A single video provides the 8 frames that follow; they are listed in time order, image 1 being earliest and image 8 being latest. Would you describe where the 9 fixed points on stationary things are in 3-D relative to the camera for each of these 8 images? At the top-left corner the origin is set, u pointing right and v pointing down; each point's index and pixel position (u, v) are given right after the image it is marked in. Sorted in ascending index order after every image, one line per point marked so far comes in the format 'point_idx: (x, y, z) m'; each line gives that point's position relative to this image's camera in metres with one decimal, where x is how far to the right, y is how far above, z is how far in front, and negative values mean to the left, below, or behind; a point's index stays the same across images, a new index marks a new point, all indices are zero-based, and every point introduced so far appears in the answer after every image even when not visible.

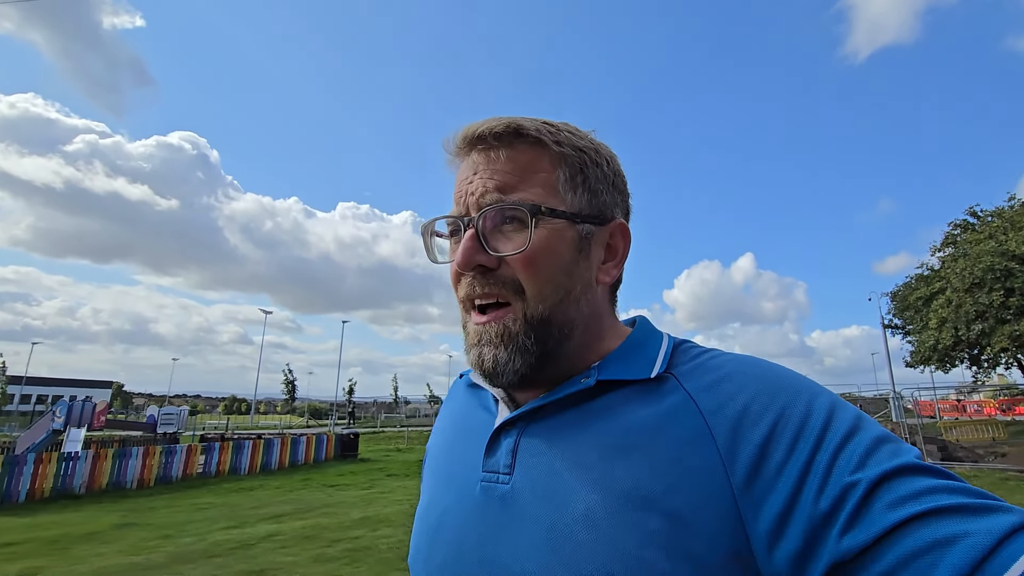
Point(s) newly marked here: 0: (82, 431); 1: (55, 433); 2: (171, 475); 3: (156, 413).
0: (-8.2, -2.8, +10.1) m
1: (-8.7, -2.8, +9.9) m
2: (-5.7, -3.1, +8.6) m
3: (-8.2, -2.9, +11.8) m
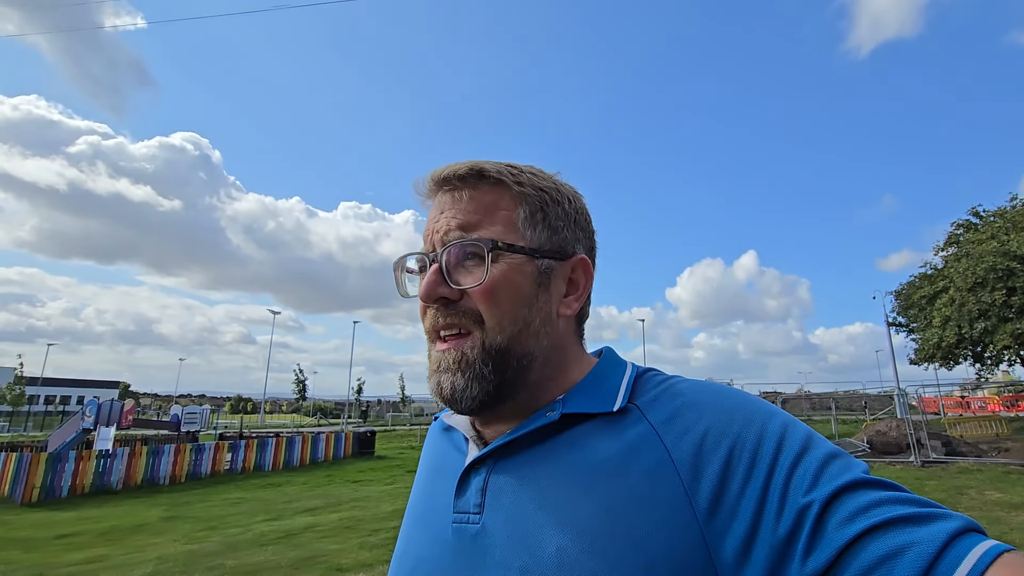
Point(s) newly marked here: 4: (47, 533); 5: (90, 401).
0: (-7.9, -2.9, +10.4) m
1: (-8.4, -2.9, +10.3) m
2: (-5.4, -3.2, +8.9) m
3: (-7.9, -2.9, +12.1) m
4: (-4.6, -2.5, +5.1) m
5: (-8.6, -2.4, +10.6) m
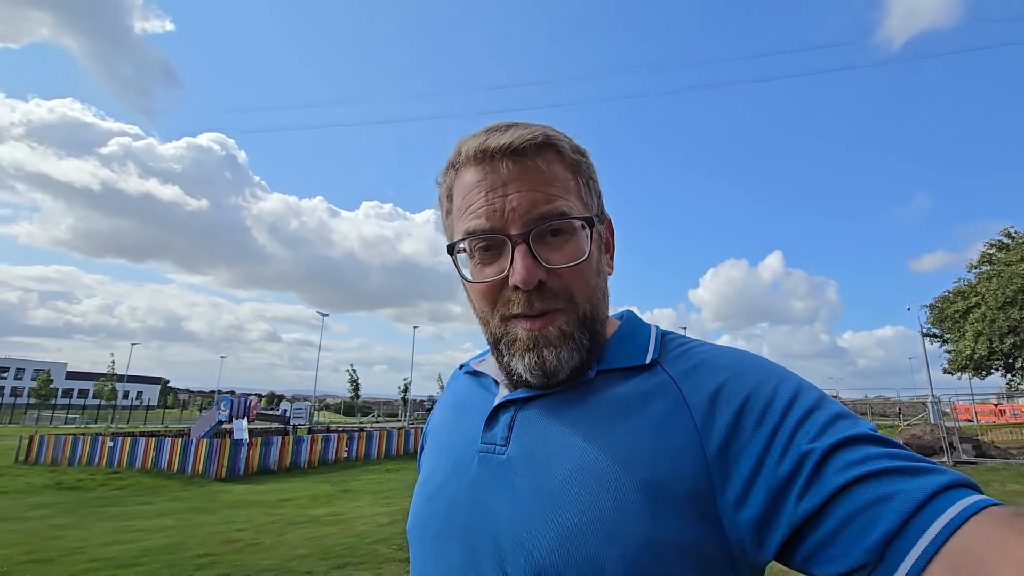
0: (-6.3, -3.2, +12.2) m
1: (-6.8, -3.2, +12.1) m
2: (-3.8, -3.5, +10.5) m
3: (-6.2, -3.3, +13.9) m
4: (-3.2, -2.8, +6.7) m
5: (-7.0, -2.7, +12.4) m
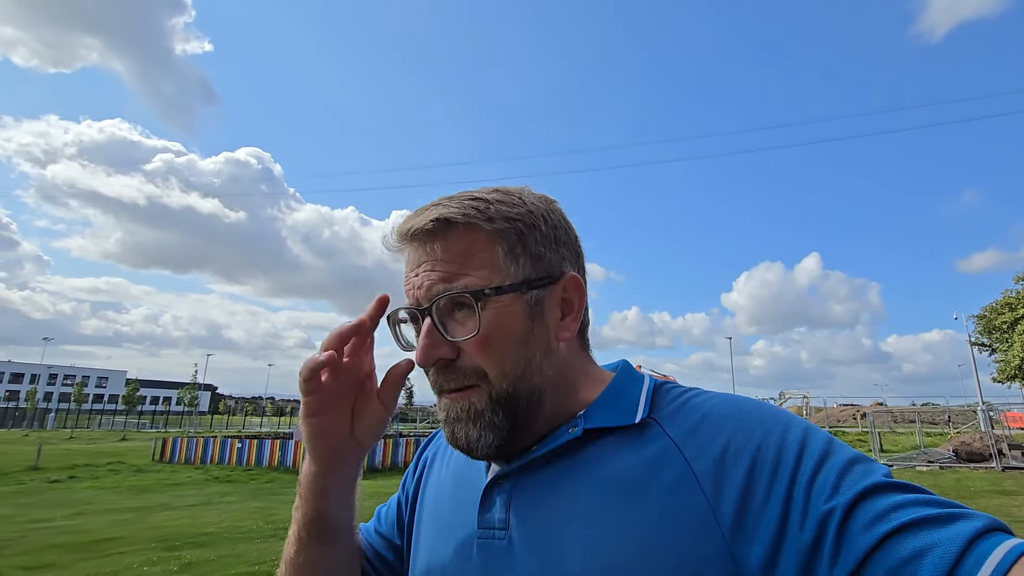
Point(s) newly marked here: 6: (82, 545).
0: (-4.6, -3.7, +13.7) m
1: (-5.1, -3.7, +13.6) m
2: (-2.2, -4.0, +11.9) m
3: (-4.3, -3.8, +15.4) m
4: (-1.8, -3.2, +8.1) m
5: (-5.3, -3.3, +14.0) m
6: (-3.8, -2.3, +4.6) m
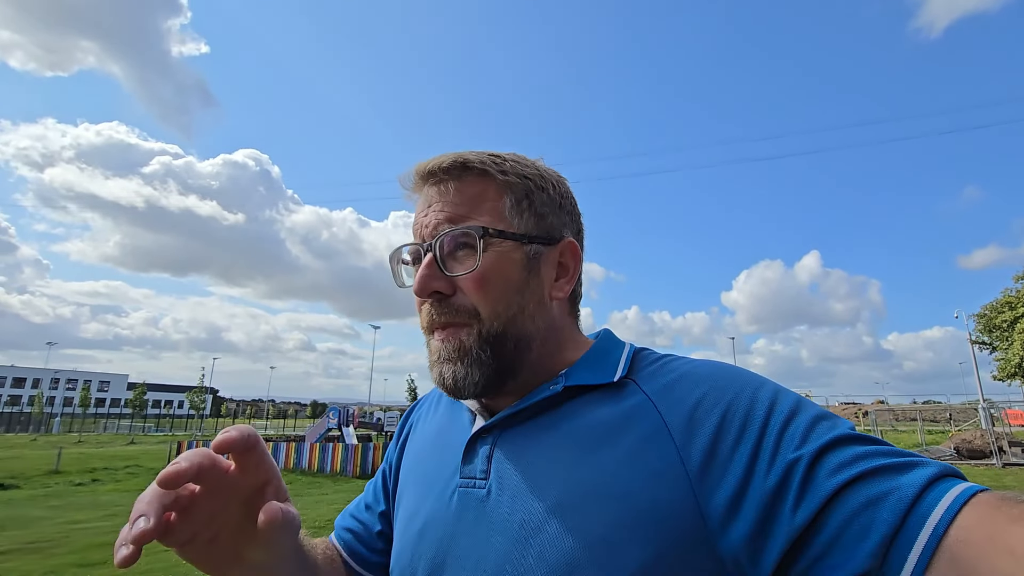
0: (-4.4, -3.9, +13.9) m
1: (-4.9, -3.8, +13.8) m
2: (-2.0, -4.1, +12.1) m
3: (-4.1, -3.9, +15.6) m
4: (-1.6, -3.3, +8.3) m
5: (-5.0, -3.4, +14.2) m
6: (-3.6, -2.4, +4.8) m
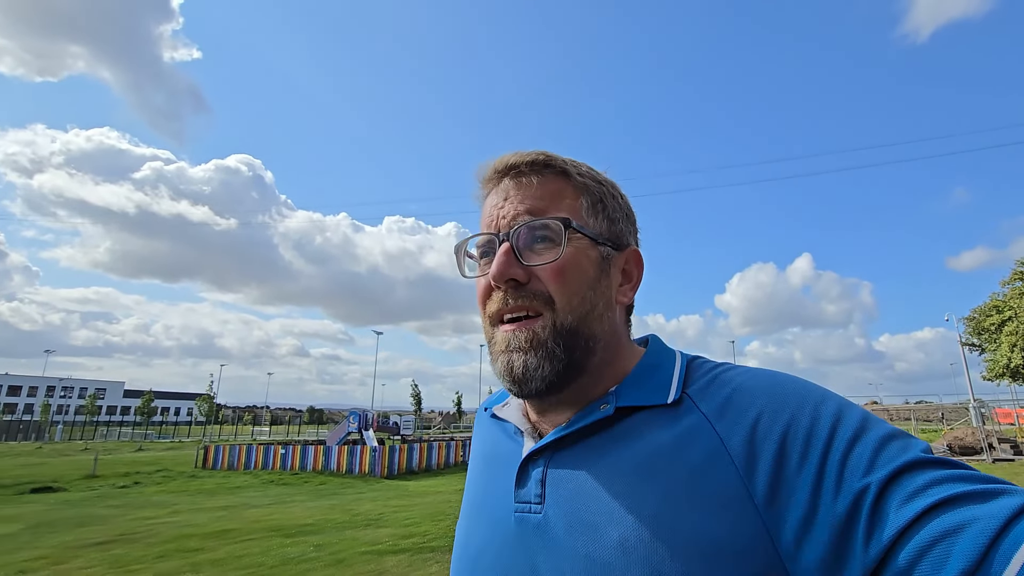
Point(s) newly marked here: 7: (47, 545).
0: (-4.0, -4.1, +14.4) m
1: (-4.5, -4.1, +14.3) m
2: (-1.6, -4.3, +12.7) m
3: (-3.8, -4.2, +16.1) m
4: (-1.2, -3.5, +8.9) m
5: (-4.7, -3.7, +14.7) m
6: (-3.1, -2.6, +5.4) m
7: (-4.6, -2.6, +5.1) m
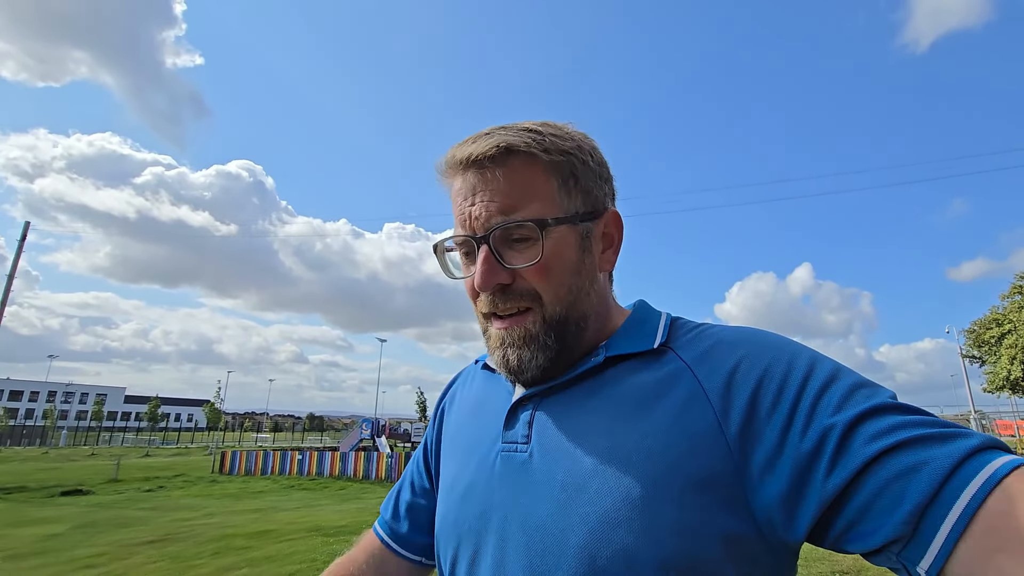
0: (-3.7, -4.4, +14.7) m
1: (-4.2, -4.3, +14.6) m
2: (-1.3, -4.6, +12.9) m
3: (-3.5, -4.5, +16.4) m
4: (-0.9, -3.7, +9.1) m
5: (-4.4, -3.9, +15.0) m
6: (-2.8, -2.7, +5.7) m
7: (-4.3, -2.7, +5.4) m
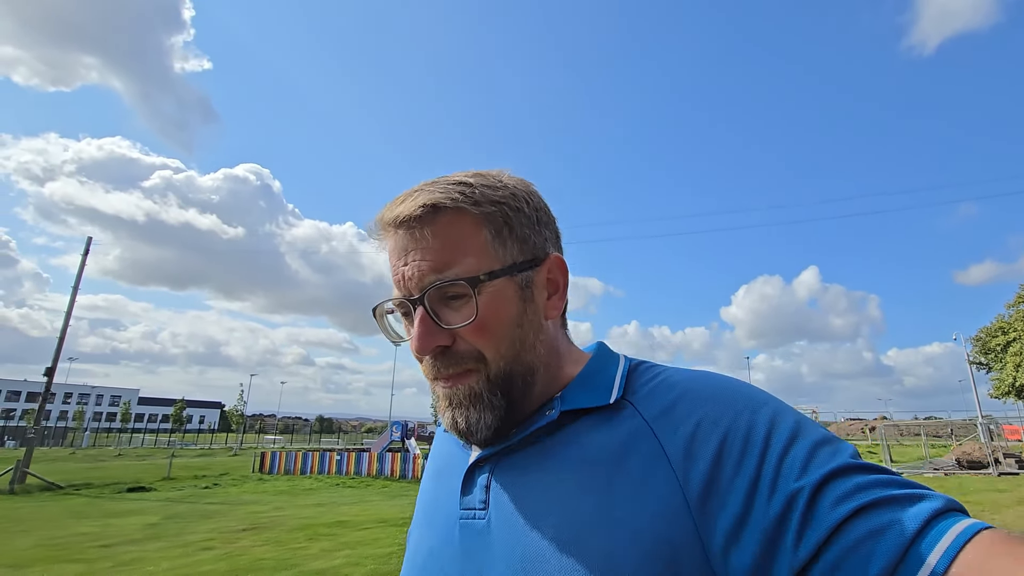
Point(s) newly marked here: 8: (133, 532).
0: (-3.0, -4.7, +15.4) m
1: (-3.5, -4.6, +15.3) m
2: (-0.6, -4.8, +13.6) m
3: (-2.8, -4.8, +17.1) m
4: (-0.2, -4.0, +9.8) m
5: (-3.7, -4.2, +15.7) m
6: (-2.3, -3.0, +6.4) m
7: (-3.7, -2.9, +6.1) m
8: (-4.6, -3.0, +6.2) m
